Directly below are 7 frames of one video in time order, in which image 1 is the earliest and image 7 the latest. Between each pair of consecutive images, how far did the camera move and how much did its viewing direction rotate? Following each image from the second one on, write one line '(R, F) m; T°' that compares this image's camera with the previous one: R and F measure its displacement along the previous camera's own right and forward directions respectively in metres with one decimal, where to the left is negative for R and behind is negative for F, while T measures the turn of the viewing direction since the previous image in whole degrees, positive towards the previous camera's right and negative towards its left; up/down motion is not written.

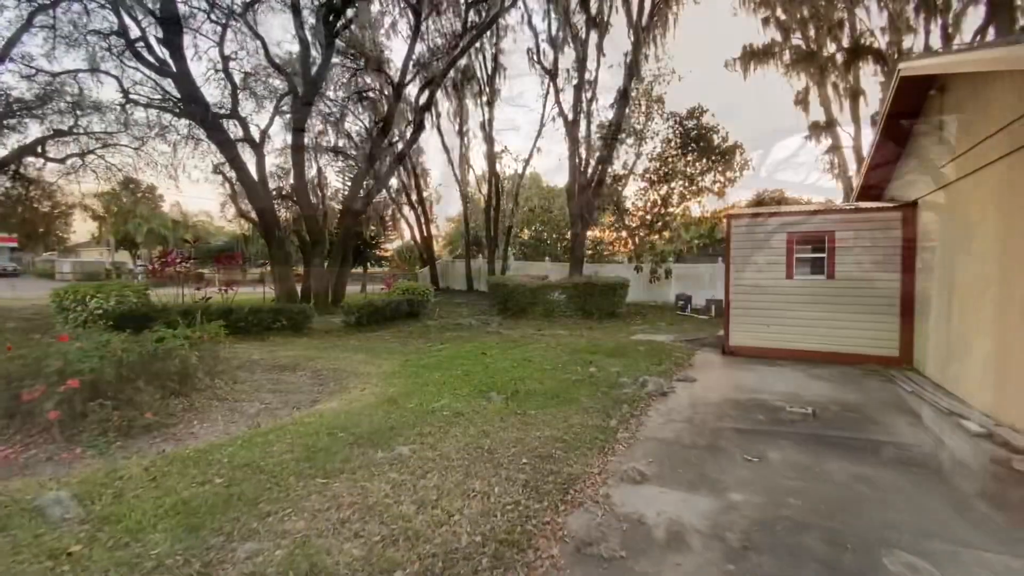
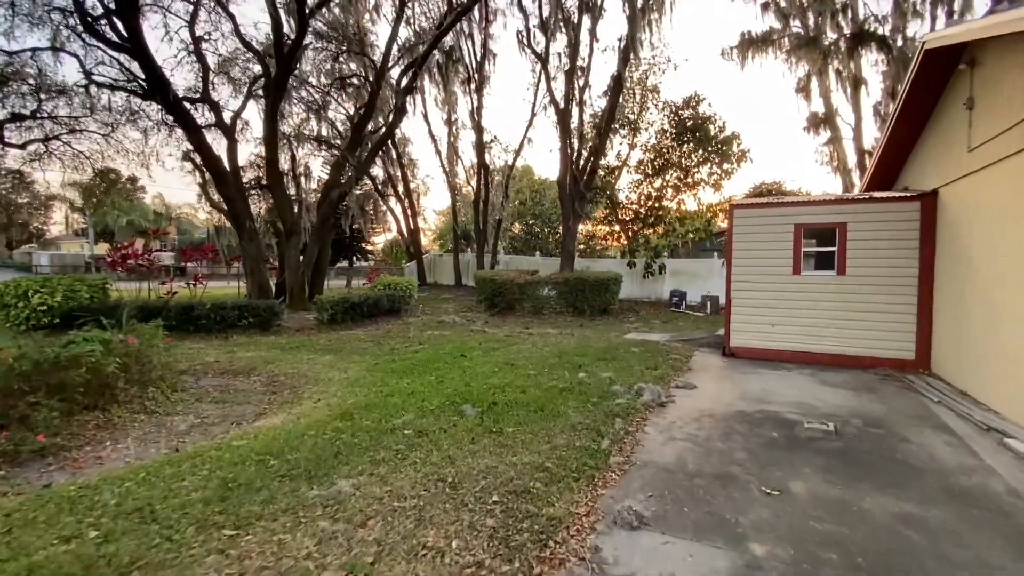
(+0.1, +0.7) m; +1°
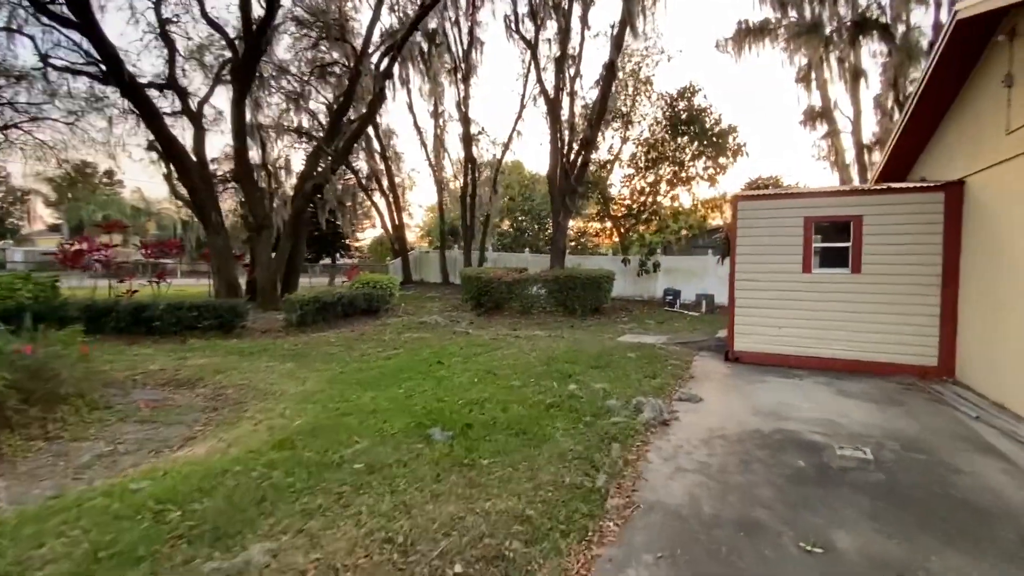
(+0.1, +0.7) m; +1°
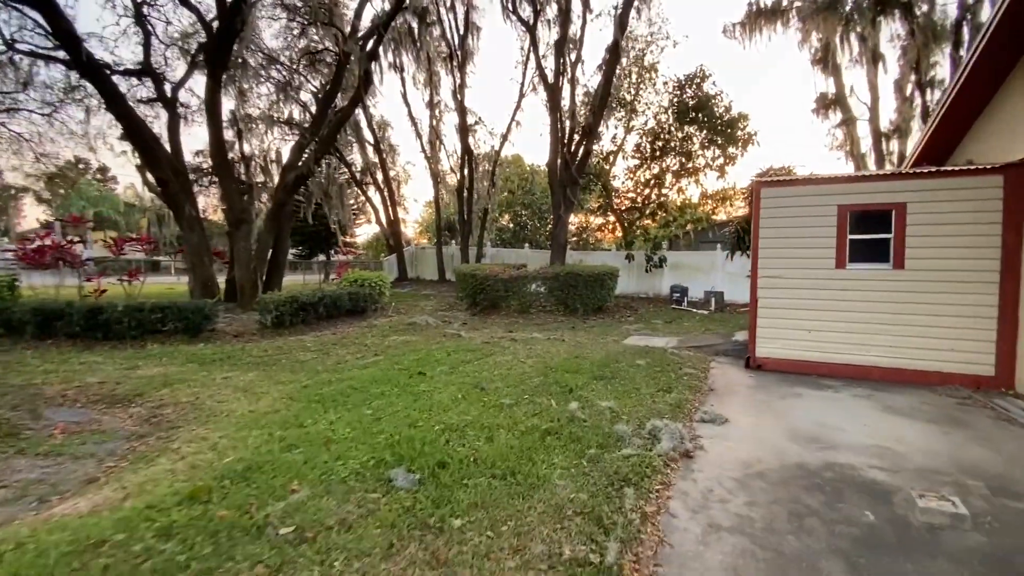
(+0.1, +0.8) m; 0°
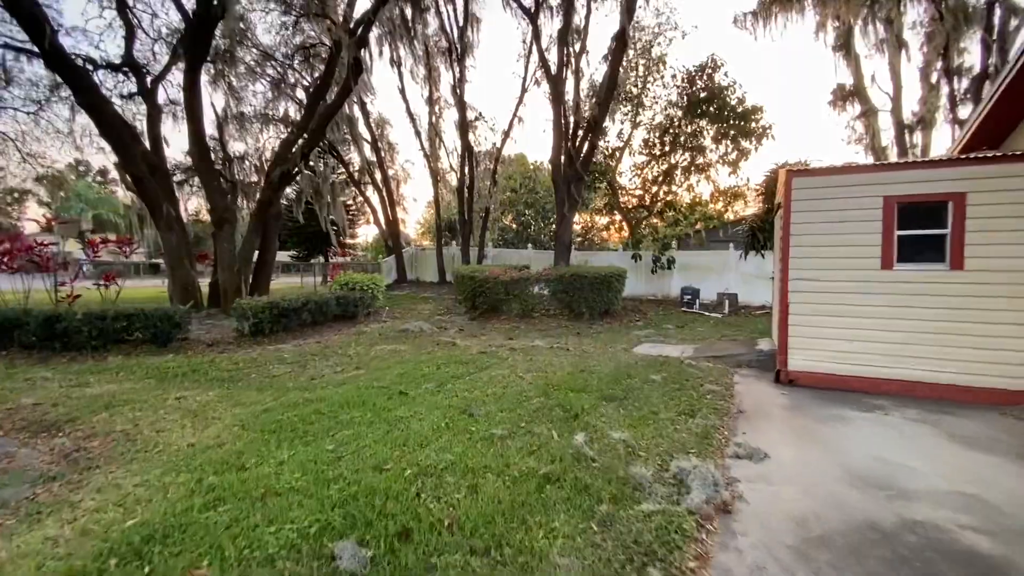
(+0.1, +0.7) m; -1°
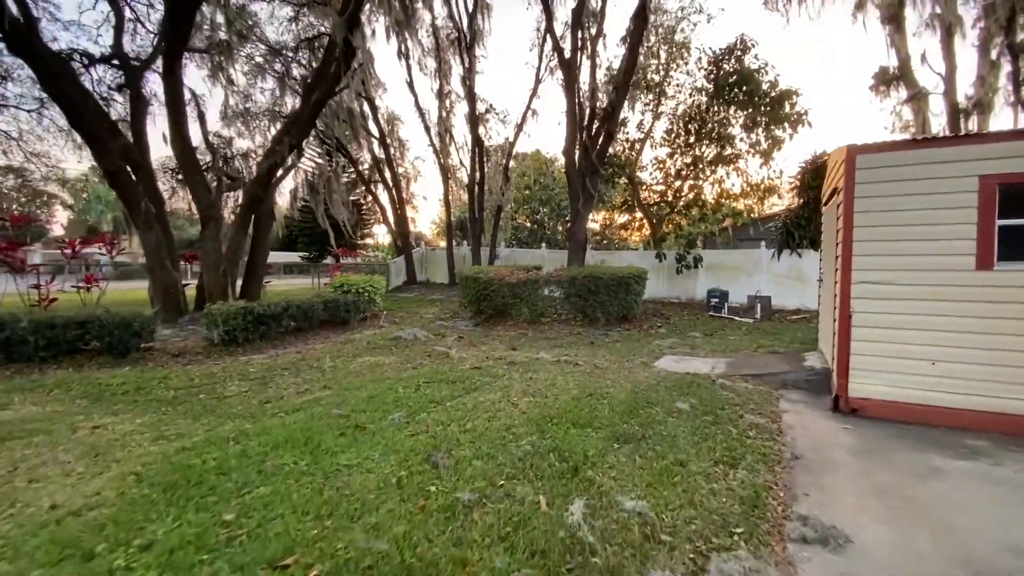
(+0.3, +1.0) m; -2°
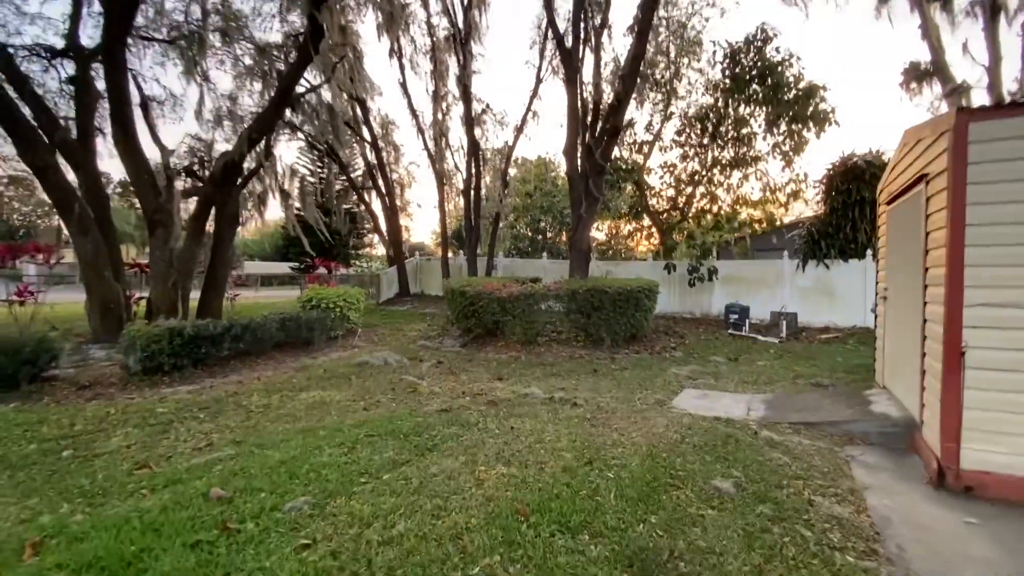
(+0.3, +1.3) m; -1°
